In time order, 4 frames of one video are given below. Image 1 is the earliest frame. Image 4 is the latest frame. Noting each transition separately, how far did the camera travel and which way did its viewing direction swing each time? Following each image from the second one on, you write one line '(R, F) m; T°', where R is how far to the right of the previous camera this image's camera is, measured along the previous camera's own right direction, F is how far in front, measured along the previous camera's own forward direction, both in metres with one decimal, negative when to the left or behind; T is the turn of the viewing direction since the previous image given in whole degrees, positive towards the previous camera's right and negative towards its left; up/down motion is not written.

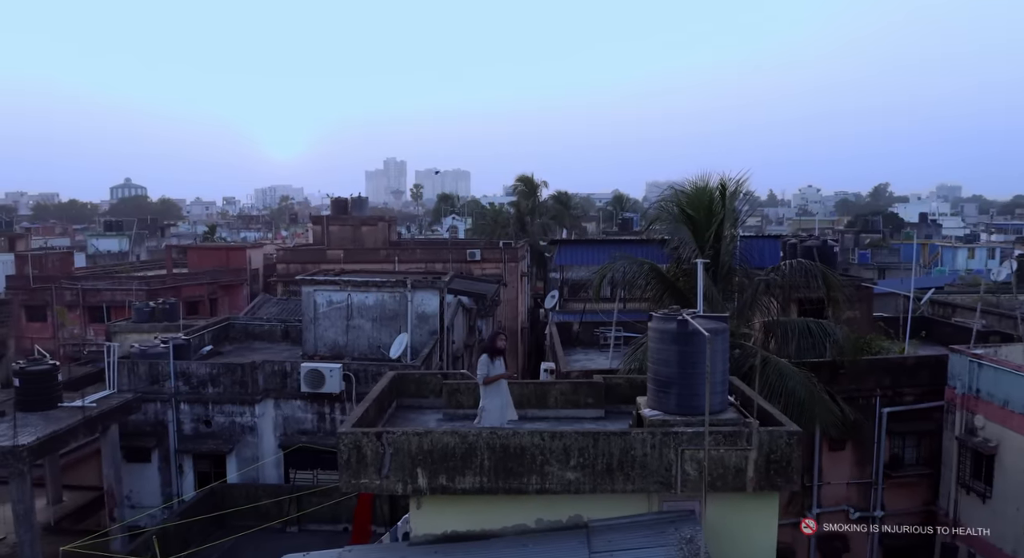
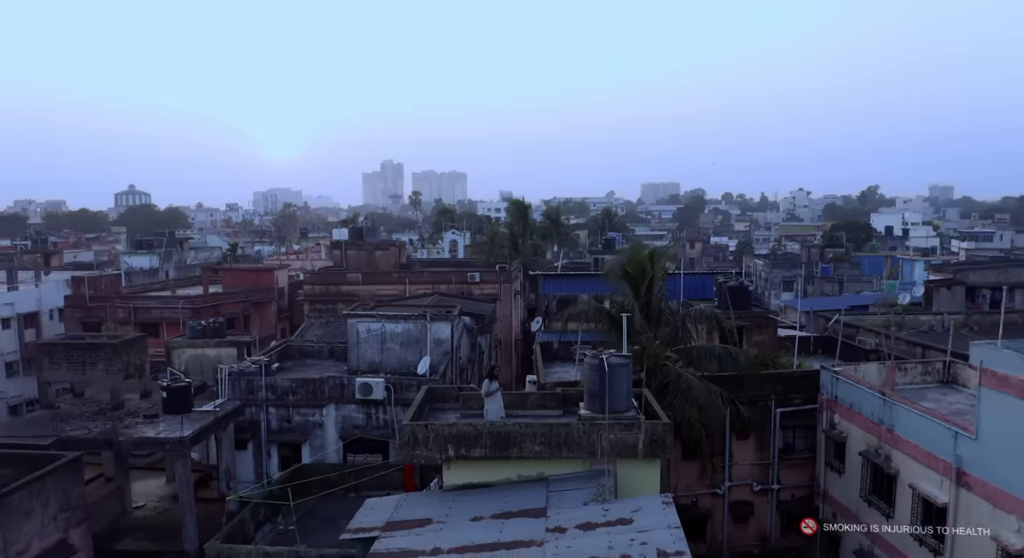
(+0.1, -4.3) m; 0°
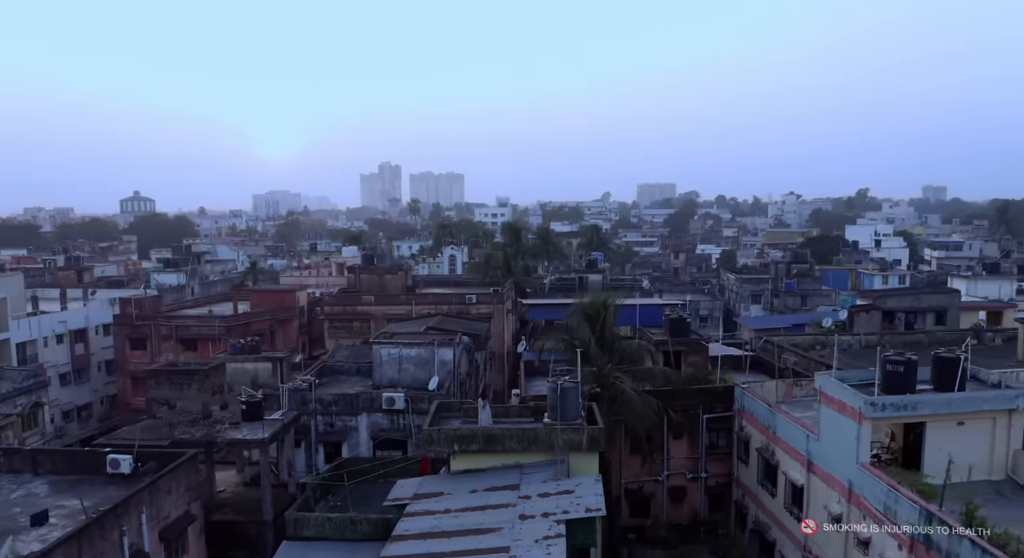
(+0.3, -4.9) m; 0°
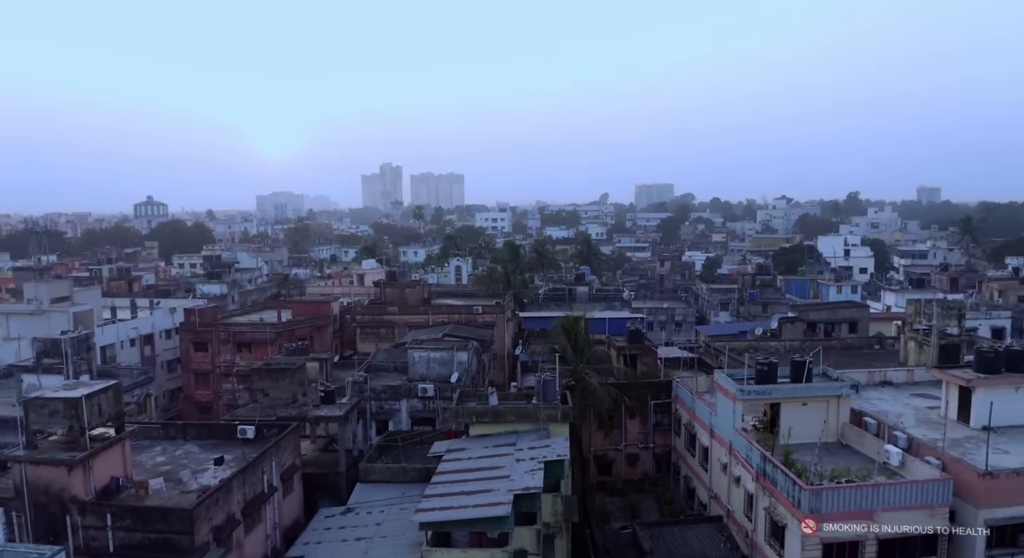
(0.0, -7.8) m; 0°
